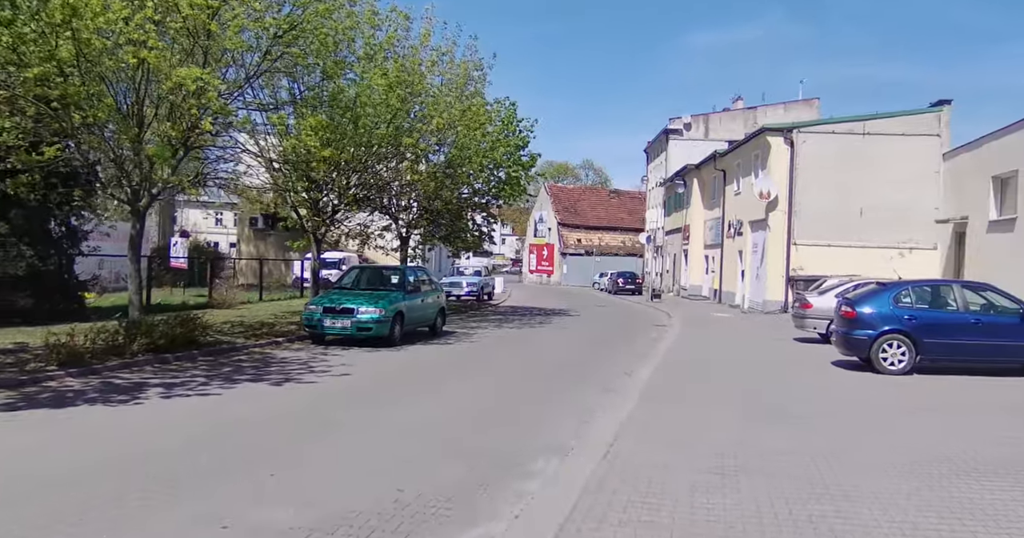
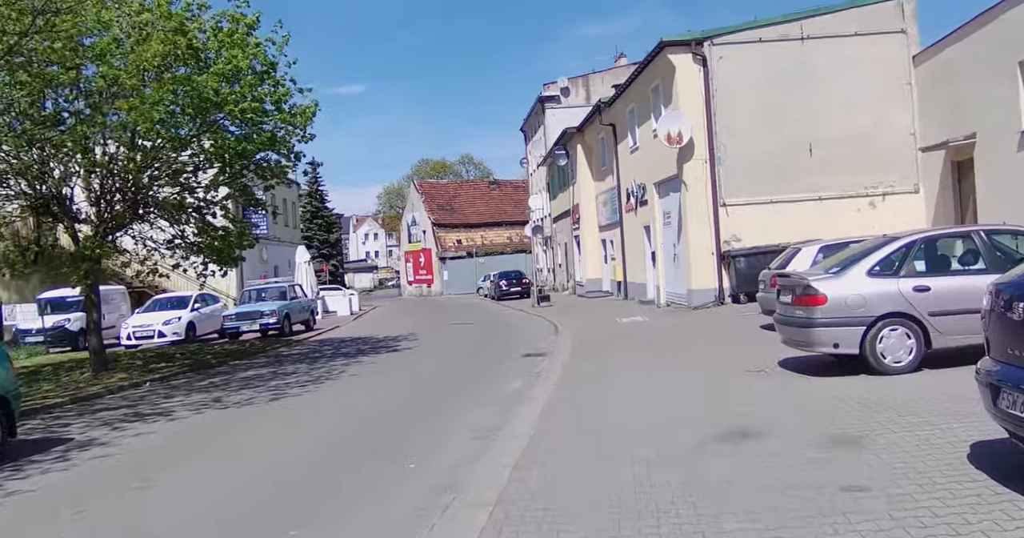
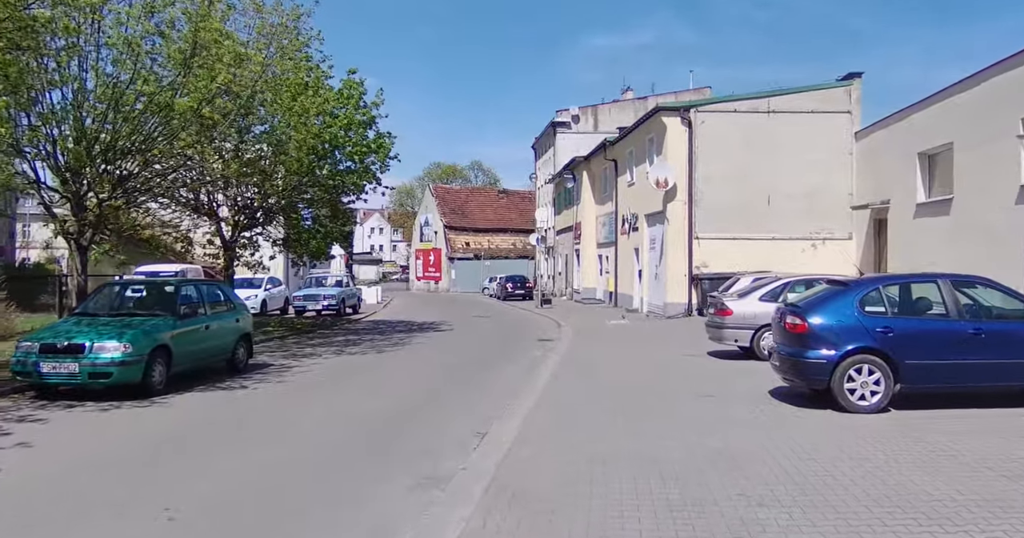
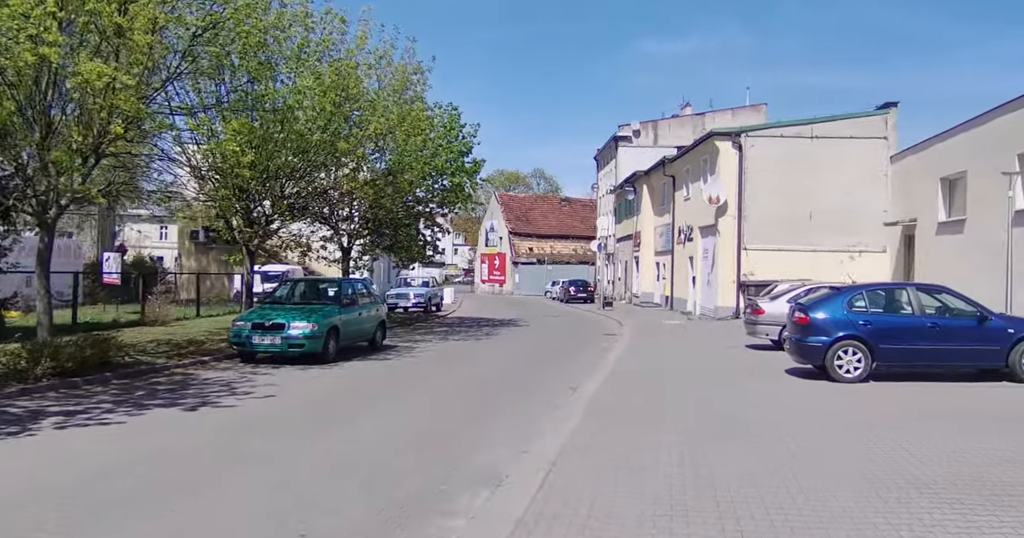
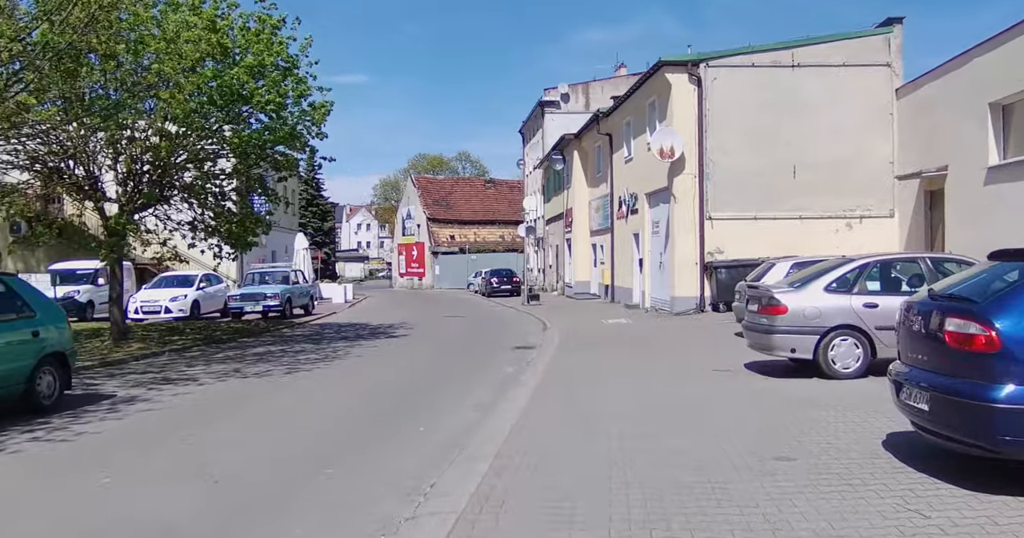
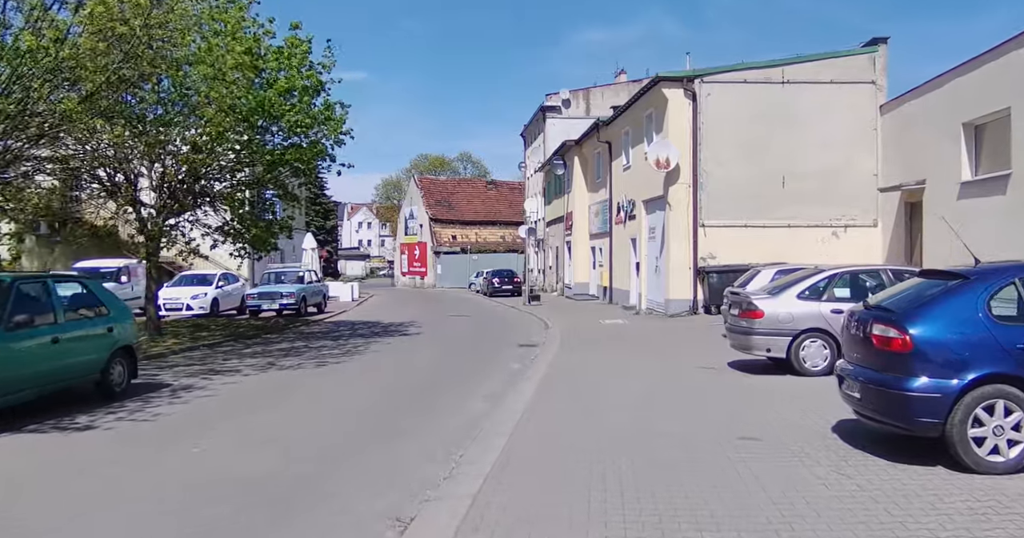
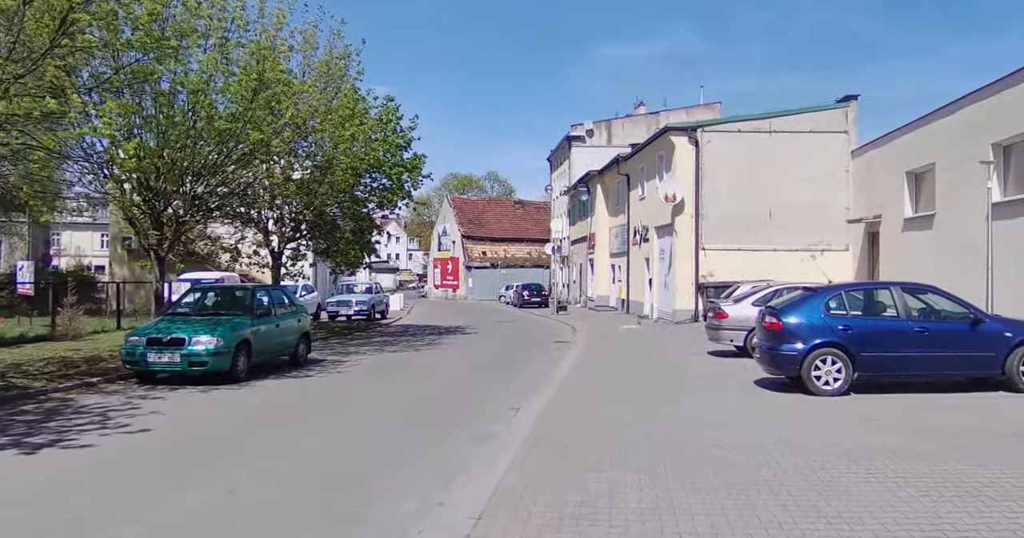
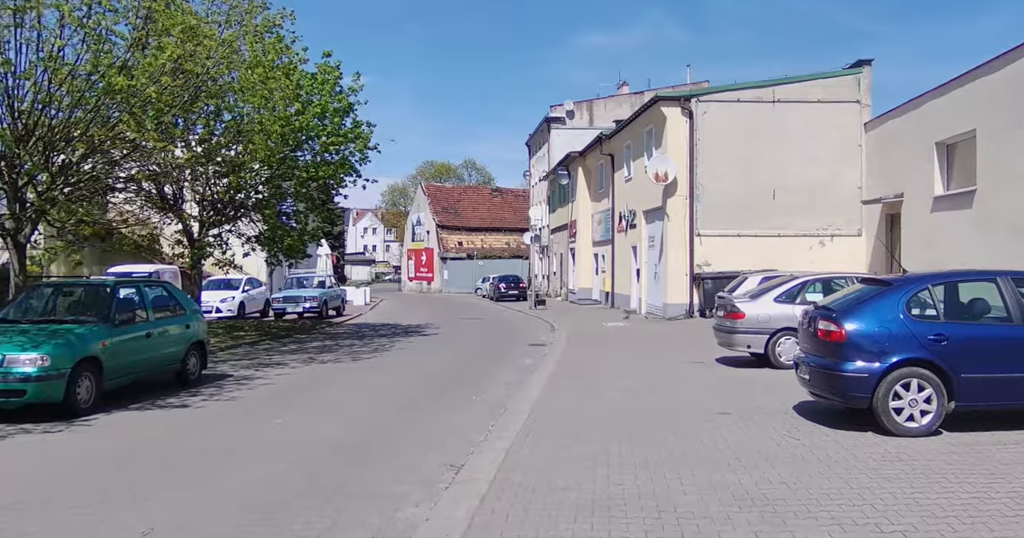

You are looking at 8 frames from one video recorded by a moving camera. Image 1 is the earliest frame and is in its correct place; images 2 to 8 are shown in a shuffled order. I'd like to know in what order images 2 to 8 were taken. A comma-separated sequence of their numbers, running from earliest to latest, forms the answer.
4, 7, 3, 8, 6, 5, 2
